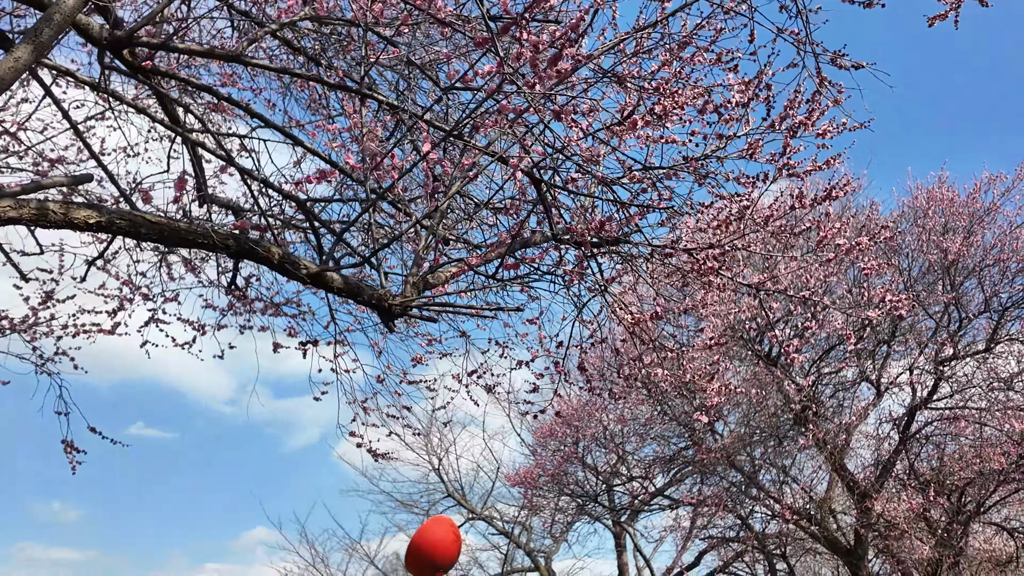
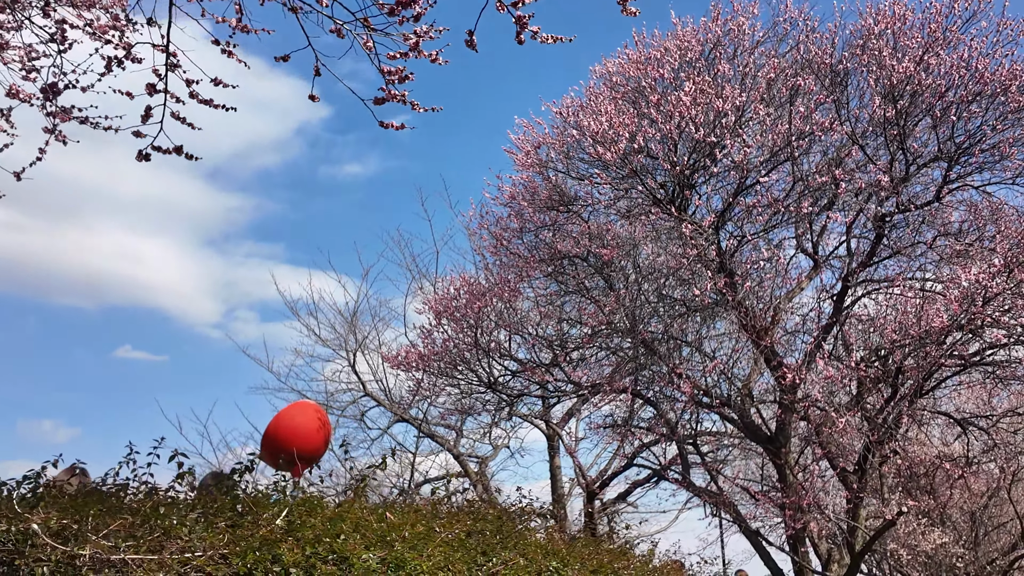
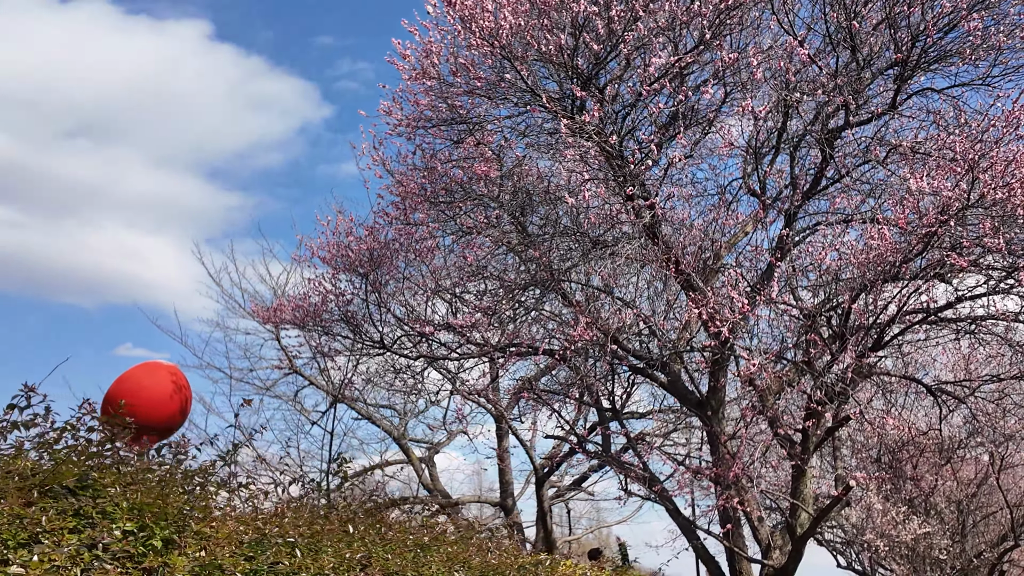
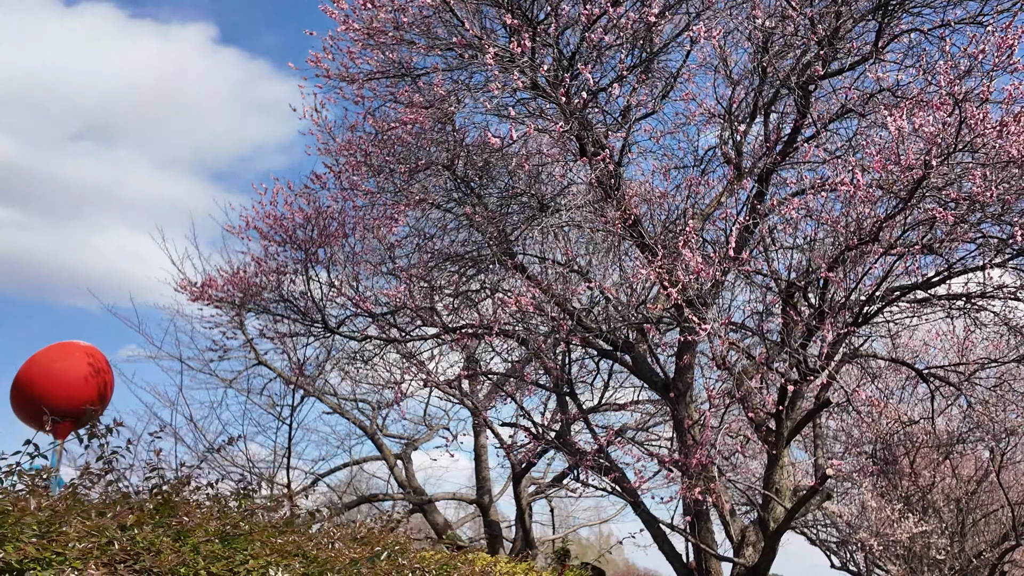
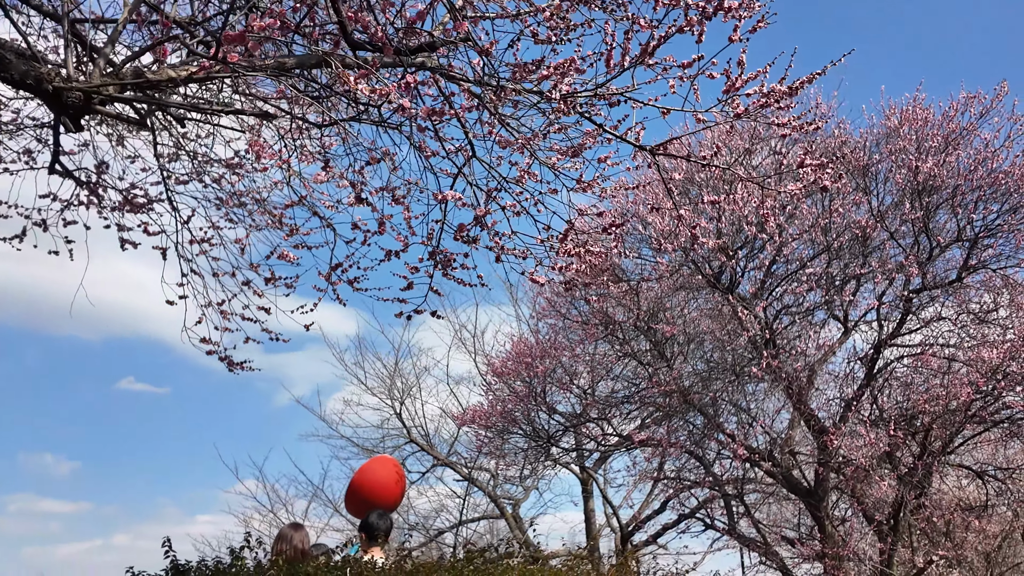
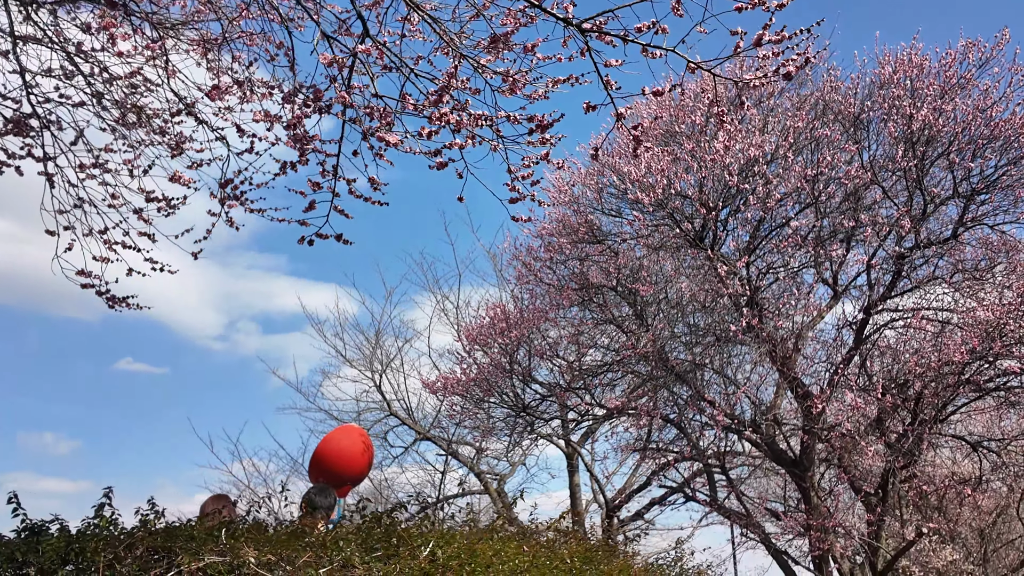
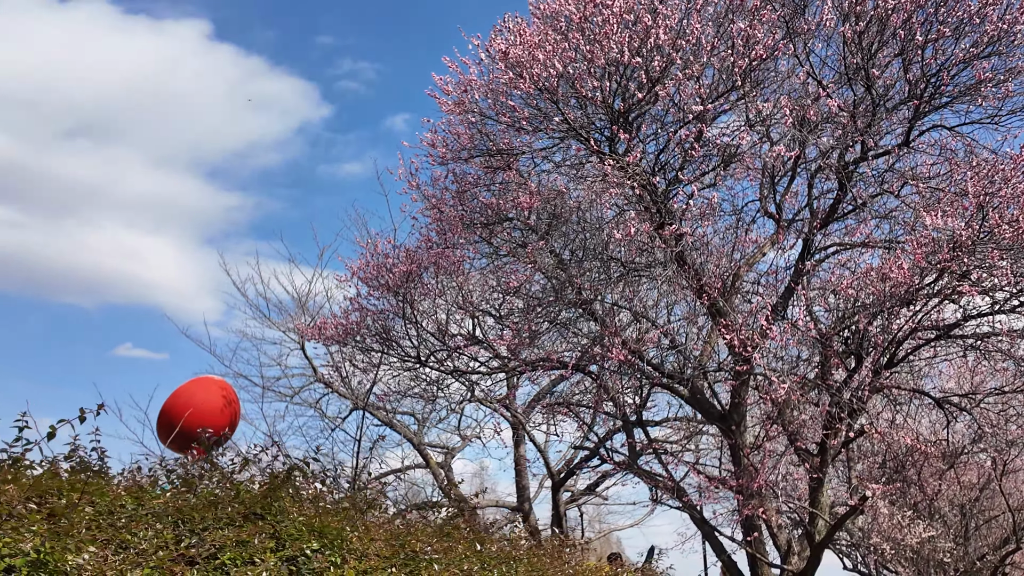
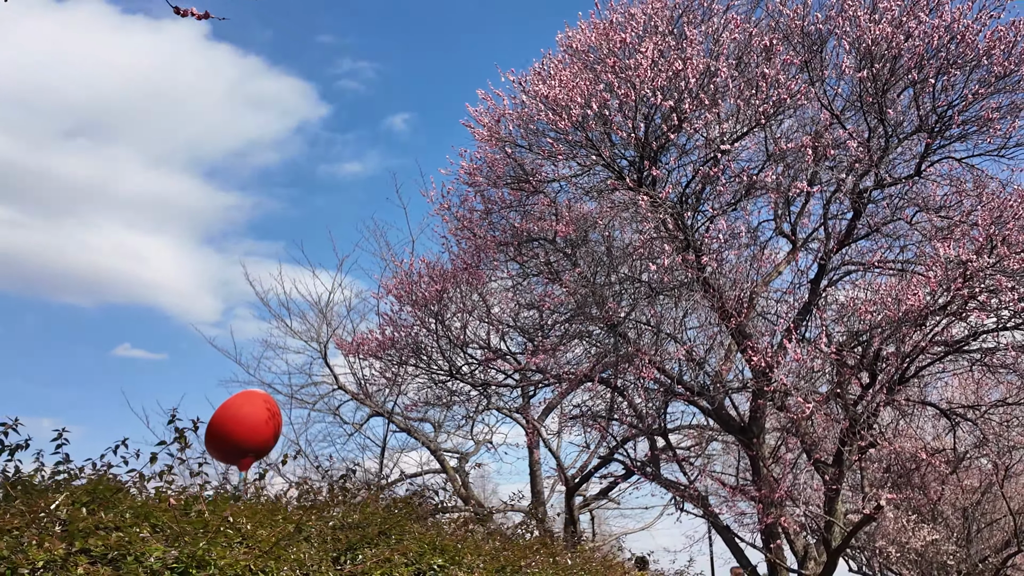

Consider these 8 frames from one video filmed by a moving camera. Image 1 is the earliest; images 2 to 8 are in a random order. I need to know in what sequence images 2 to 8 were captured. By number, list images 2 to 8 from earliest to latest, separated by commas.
5, 6, 2, 8, 7, 3, 4
